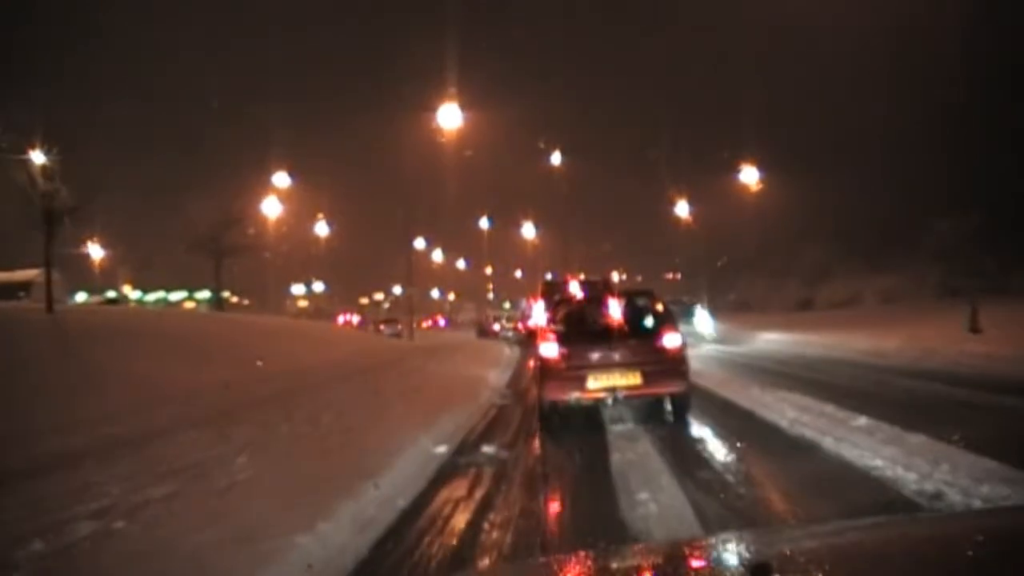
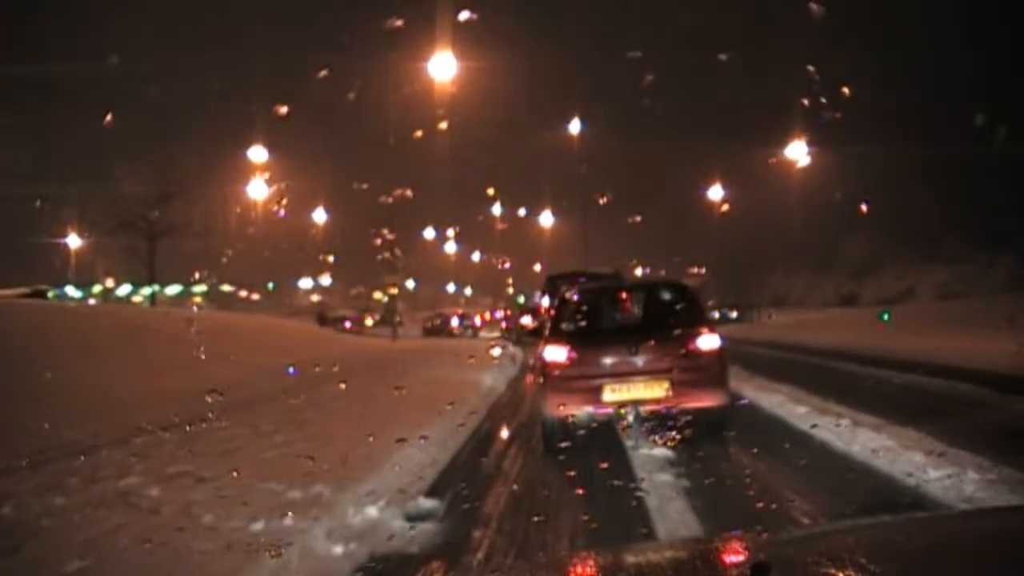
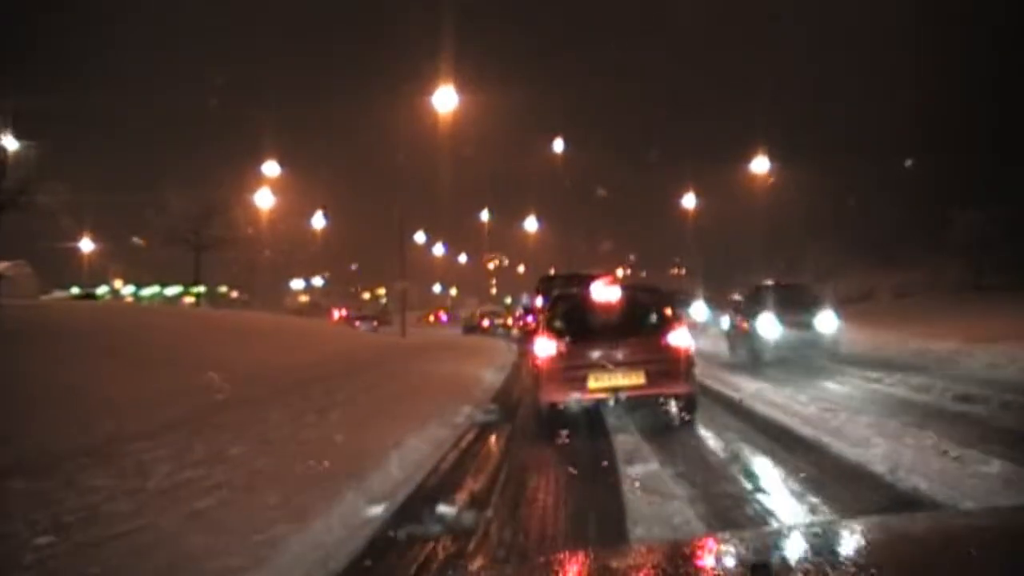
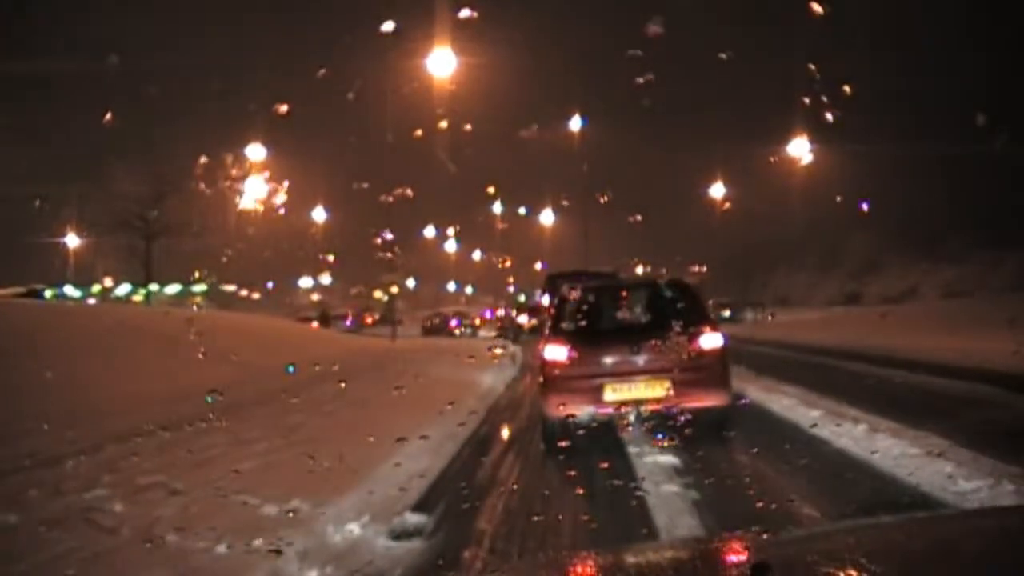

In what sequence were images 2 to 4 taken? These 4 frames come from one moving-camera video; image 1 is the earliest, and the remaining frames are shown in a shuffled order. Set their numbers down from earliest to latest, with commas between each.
3, 2, 4
